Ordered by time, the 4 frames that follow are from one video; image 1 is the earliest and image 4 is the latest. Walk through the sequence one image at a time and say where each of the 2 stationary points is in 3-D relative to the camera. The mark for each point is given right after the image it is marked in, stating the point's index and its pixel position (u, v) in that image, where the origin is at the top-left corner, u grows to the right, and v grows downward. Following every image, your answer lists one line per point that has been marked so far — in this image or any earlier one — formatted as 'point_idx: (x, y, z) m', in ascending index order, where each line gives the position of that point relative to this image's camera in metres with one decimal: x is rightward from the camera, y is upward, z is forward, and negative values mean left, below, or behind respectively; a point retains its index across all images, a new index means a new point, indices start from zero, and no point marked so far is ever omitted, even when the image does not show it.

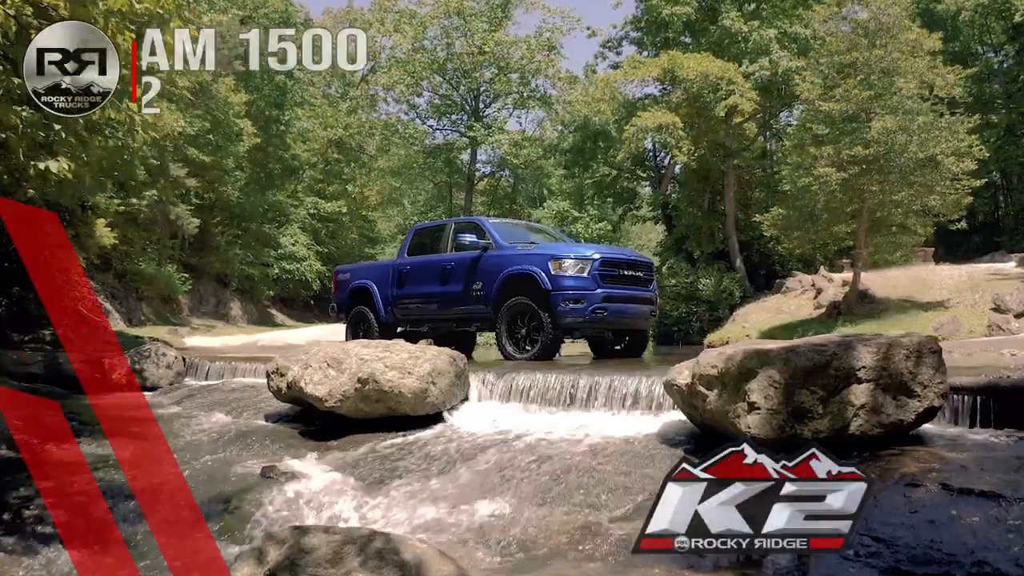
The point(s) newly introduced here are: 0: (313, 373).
0: (-1.5, -0.7, +9.4) m
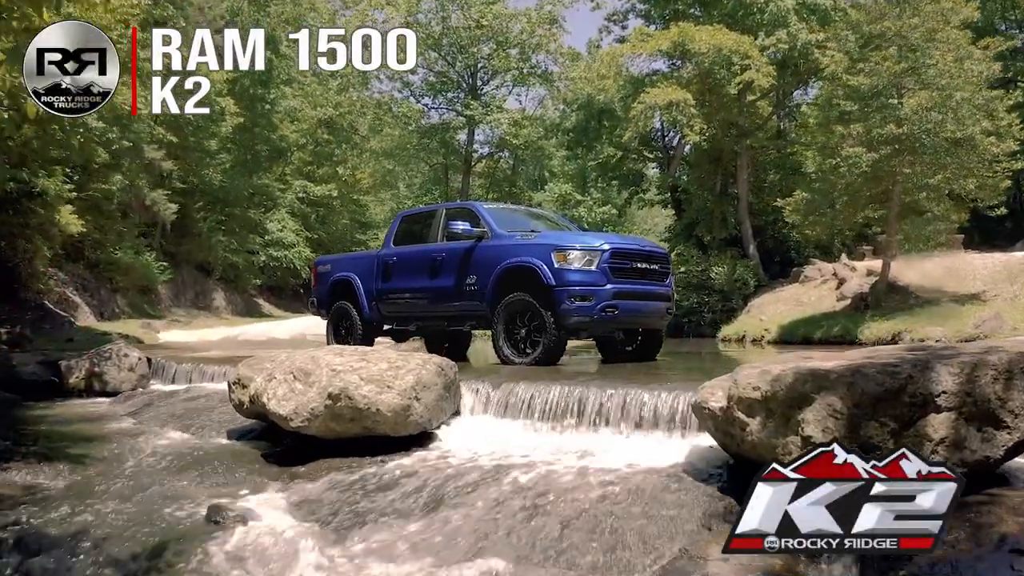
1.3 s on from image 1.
0: (-1.5, -0.7, +8.0) m
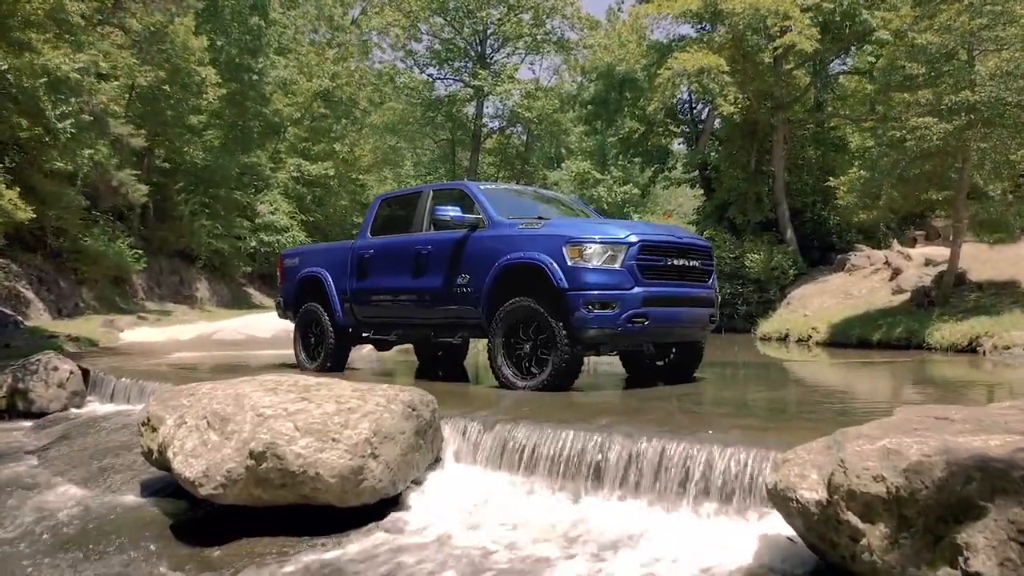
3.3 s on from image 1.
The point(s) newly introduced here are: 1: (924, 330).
0: (-1.6, -0.7, +5.9) m
1: (+4.4, -0.4, +13.0) m
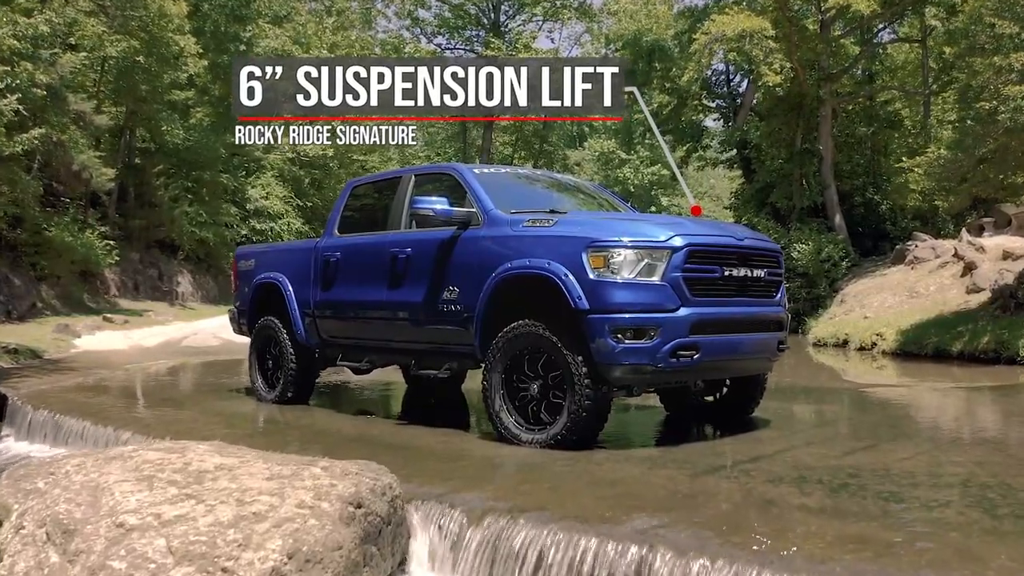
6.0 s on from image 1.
0: (-1.6, -0.9, +3.9) m
1: (+4.5, -0.5, +10.9) m
